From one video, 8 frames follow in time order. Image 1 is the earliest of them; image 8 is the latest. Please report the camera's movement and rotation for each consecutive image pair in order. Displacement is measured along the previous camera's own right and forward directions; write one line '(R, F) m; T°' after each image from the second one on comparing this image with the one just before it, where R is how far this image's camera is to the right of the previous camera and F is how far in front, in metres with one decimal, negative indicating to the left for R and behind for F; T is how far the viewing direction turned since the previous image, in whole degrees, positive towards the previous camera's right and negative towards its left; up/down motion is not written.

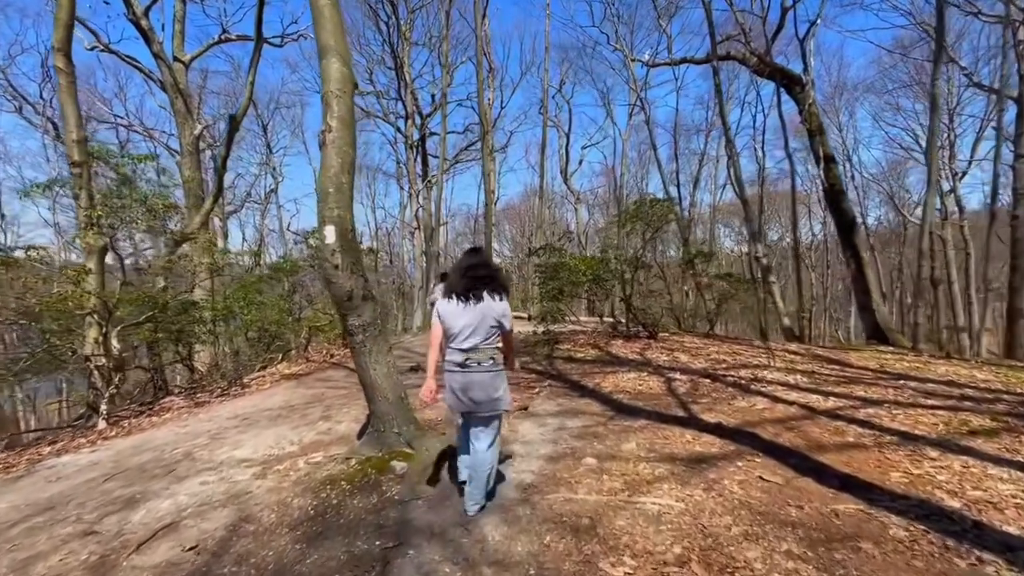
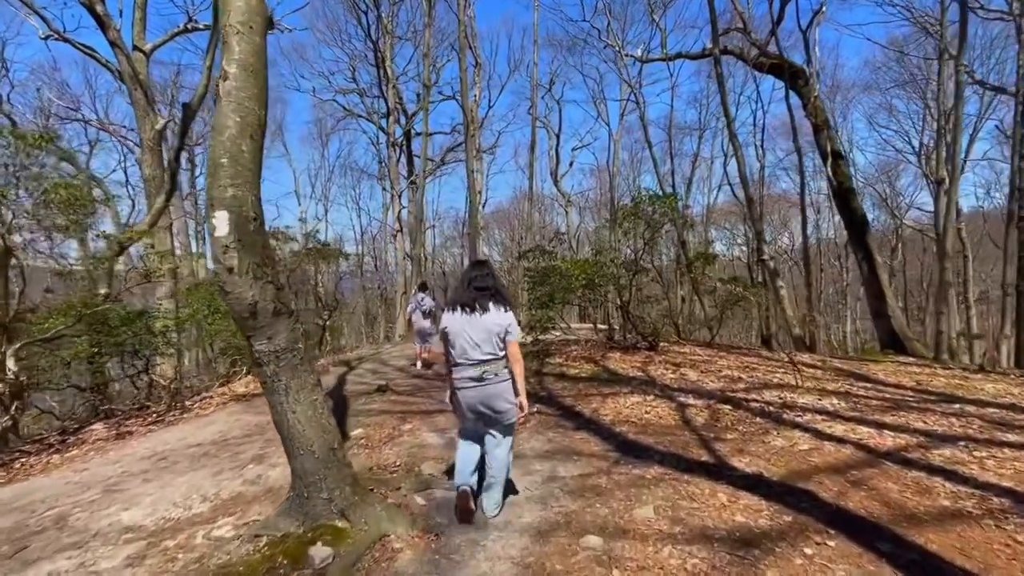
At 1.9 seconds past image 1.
(+0.1, +1.1) m; +1°
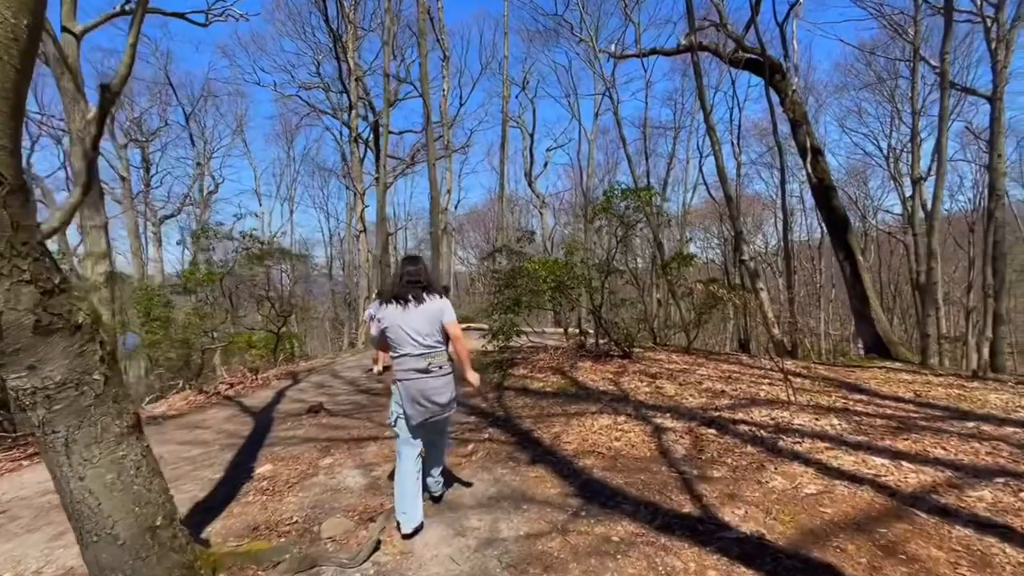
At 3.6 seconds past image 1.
(+0.3, +0.9) m; +3°
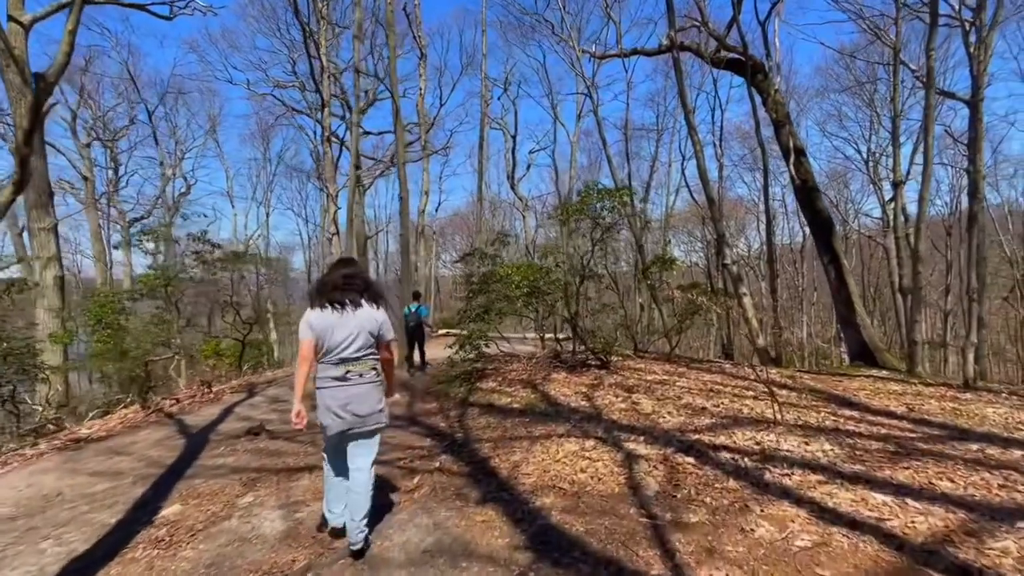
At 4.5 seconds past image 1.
(+0.3, +0.6) m; +2°
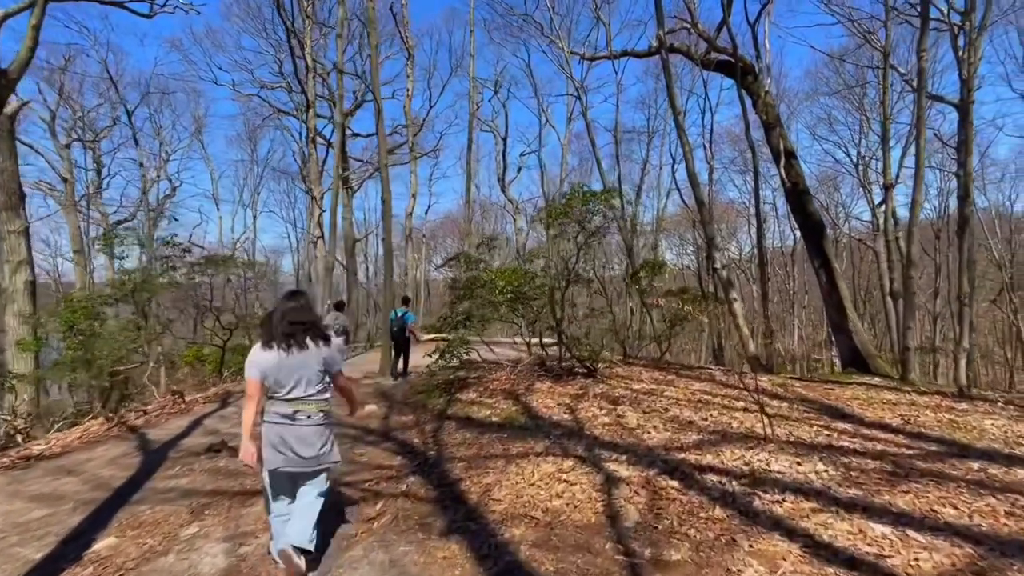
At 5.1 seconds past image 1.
(+0.2, +0.3) m; +1°
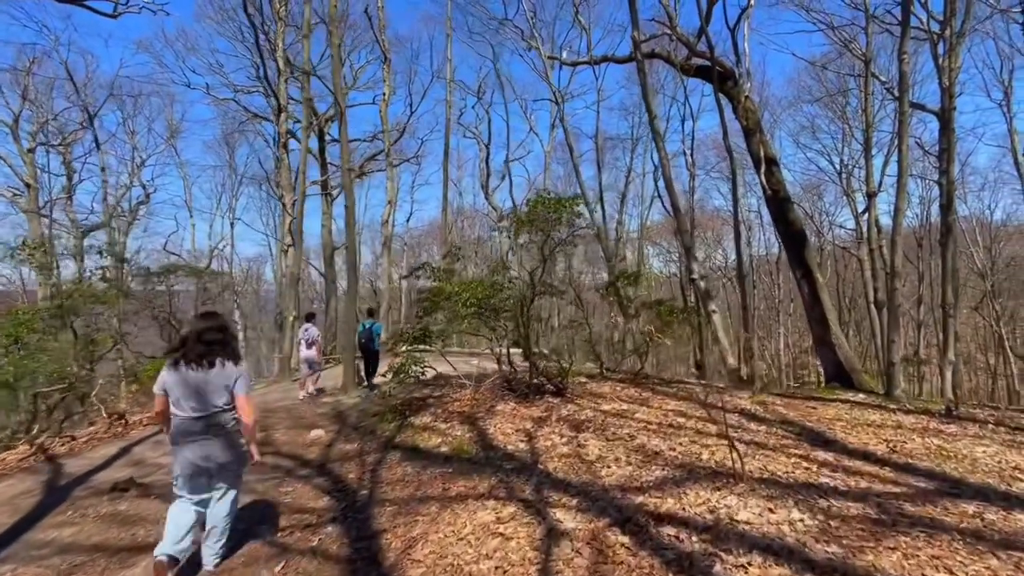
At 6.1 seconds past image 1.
(+0.5, +0.5) m; +1°
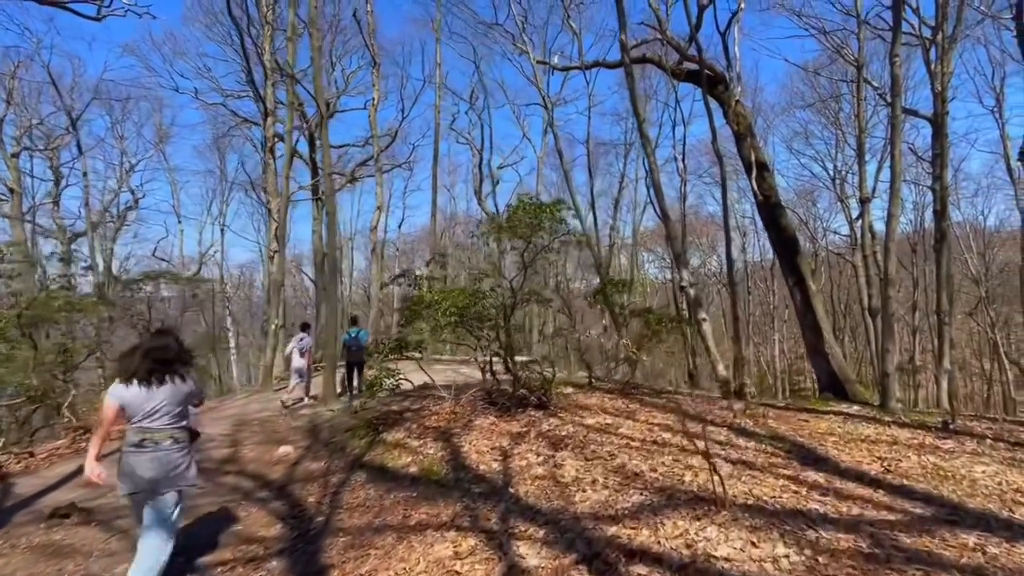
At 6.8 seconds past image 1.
(+0.3, +0.3) m; 0°
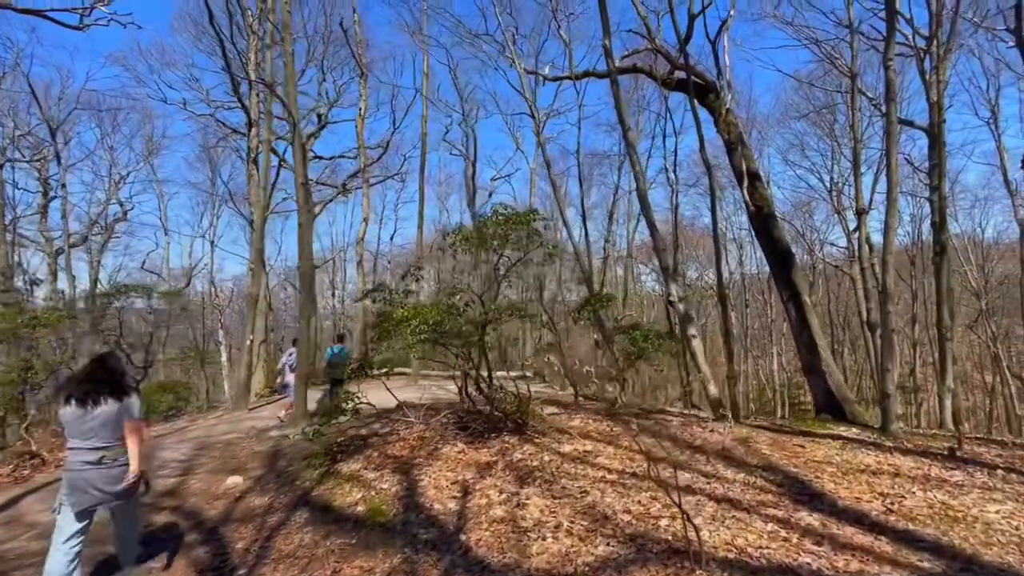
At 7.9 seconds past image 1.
(+0.4, +0.5) m; 0°
